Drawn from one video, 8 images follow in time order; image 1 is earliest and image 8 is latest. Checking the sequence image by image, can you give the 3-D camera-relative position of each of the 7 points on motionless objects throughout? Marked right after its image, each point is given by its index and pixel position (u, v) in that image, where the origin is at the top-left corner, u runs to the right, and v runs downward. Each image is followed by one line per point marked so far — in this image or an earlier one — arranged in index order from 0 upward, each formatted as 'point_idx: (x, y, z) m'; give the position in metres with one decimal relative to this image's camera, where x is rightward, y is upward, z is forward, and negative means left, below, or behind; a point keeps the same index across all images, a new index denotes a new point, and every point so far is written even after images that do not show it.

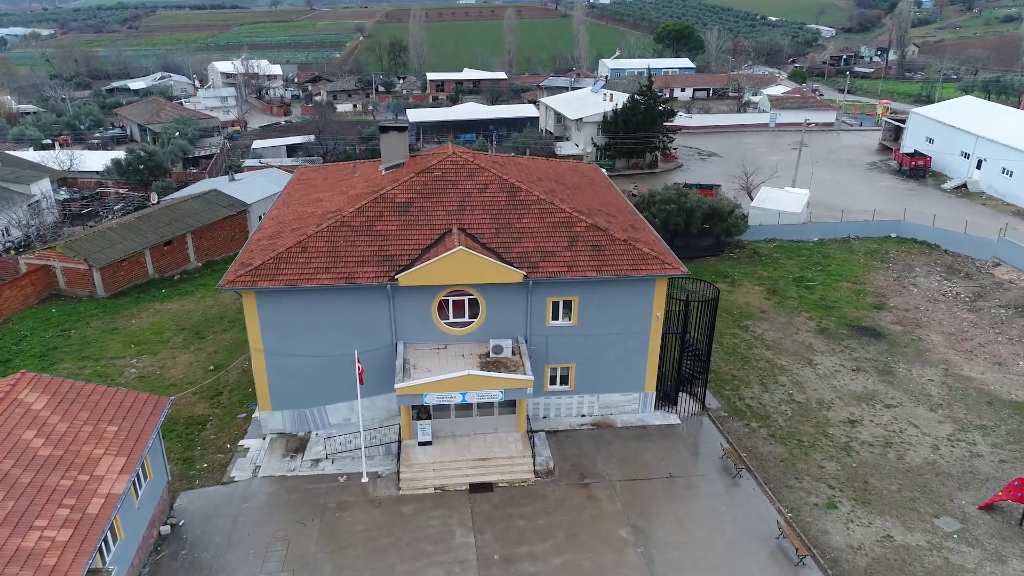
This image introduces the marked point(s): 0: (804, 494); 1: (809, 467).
0: (+7.2, -5.1, +17.9) m
1: (+7.8, -4.7, +19.1) m
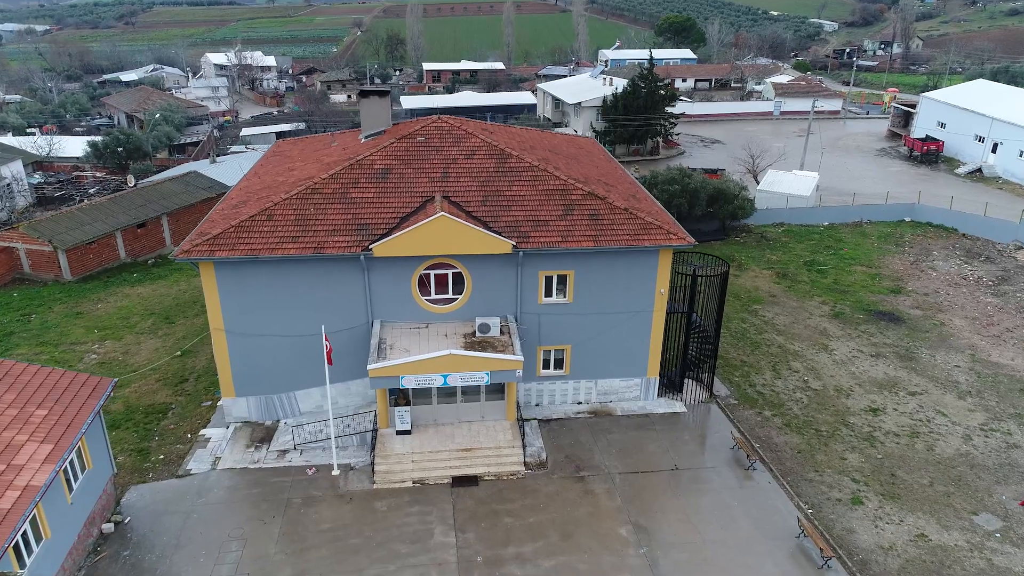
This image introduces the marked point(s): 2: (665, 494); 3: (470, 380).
0: (+6.9, -4.5, +16.0) m
1: (+7.6, -4.1, +17.2) m
2: (+3.3, -4.5, +15.7) m
3: (-0.9, -2.0, +16.0) m
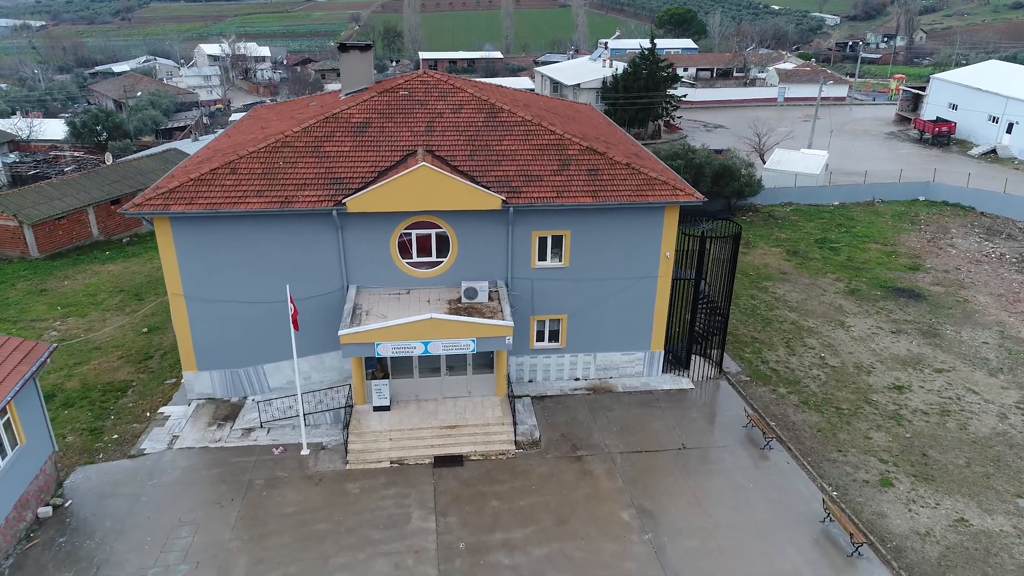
0: (+6.7, -3.6, +14.4) m
1: (+7.3, -3.2, +15.6) m
2: (+3.1, -3.6, +14.1) m
3: (-1.2, -1.2, +14.3) m
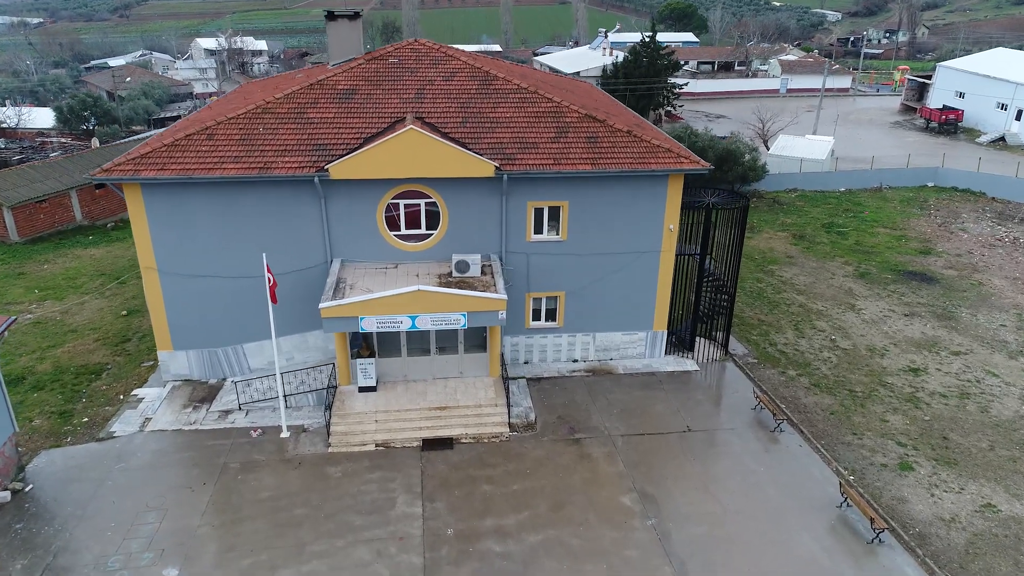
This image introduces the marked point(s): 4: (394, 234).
0: (+6.6, -3.1, +13.5) m
1: (+7.2, -2.7, +14.7) m
2: (+3.0, -3.1, +13.1) m
3: (-1.3, -0.6, +13.4) m
4: (-2.4, +1.1, +14.9) m
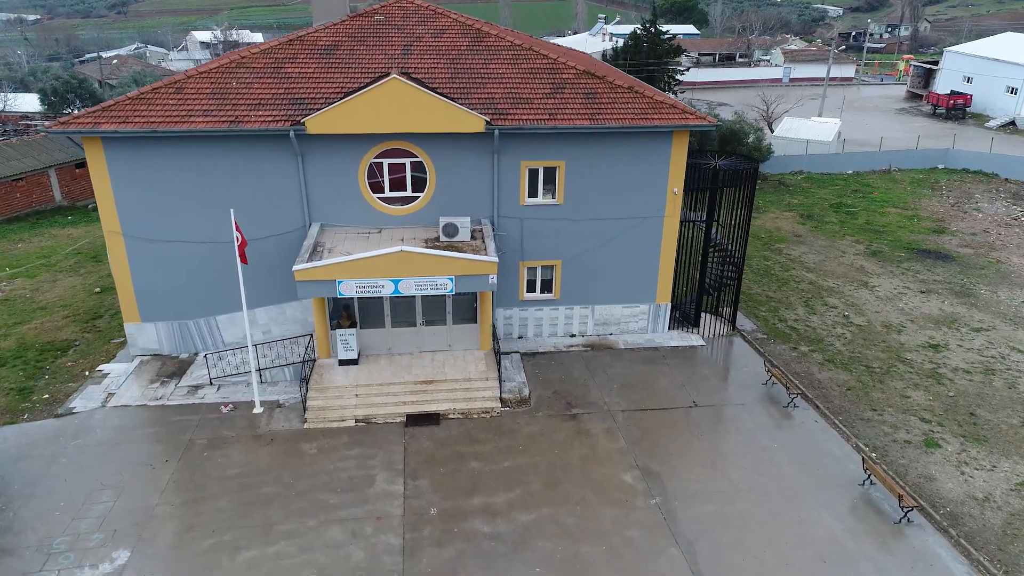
0: (+6.5, -2.4, +12.4) m
1: (+7.1, -2.0, +13.6) m
2: (+2.9, -2.4, +12.1) m
3: (-1.4, 0.0, +12.3) m
4: (-2.6, +1.8, +13.9) m
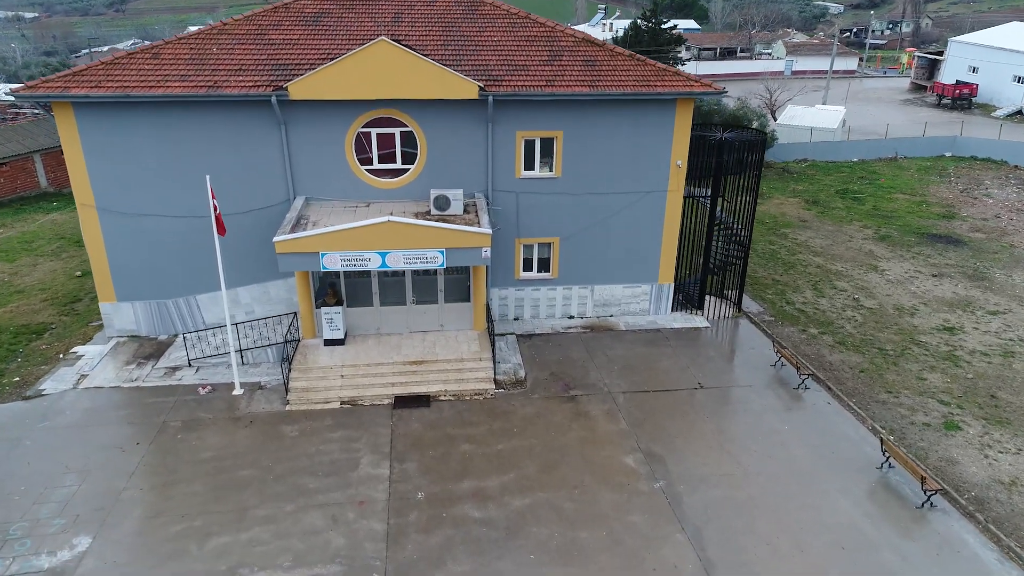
0: (+6.4, -2.0, +11.7) m
1: (+7.0, -1.6, +12.9) m
2: (+2.8, -2.0, +11.4) m
3: (-1.5, +0.4, +11.6) m
4: (-2.7, +2.2, +13.2) m
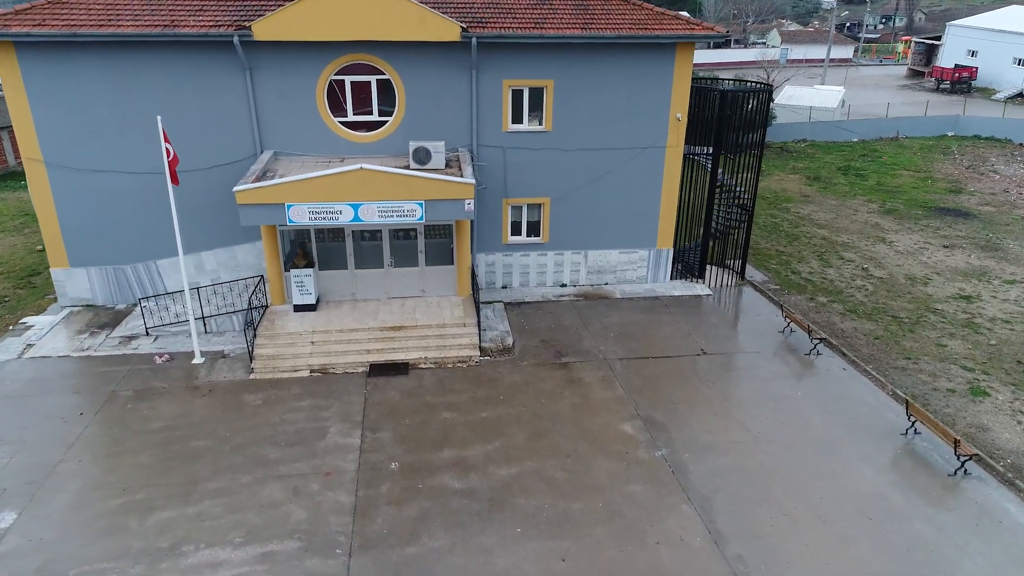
0: (+6.2, -1.3, +10.8) m
1: (+6.8, -0.9, +12.0) m
2: (+2.6, -1.4, +10.4) m
3: (-1.7, +1.1, +10.6) m
4: (-2.9, +2.8, +12.2) m
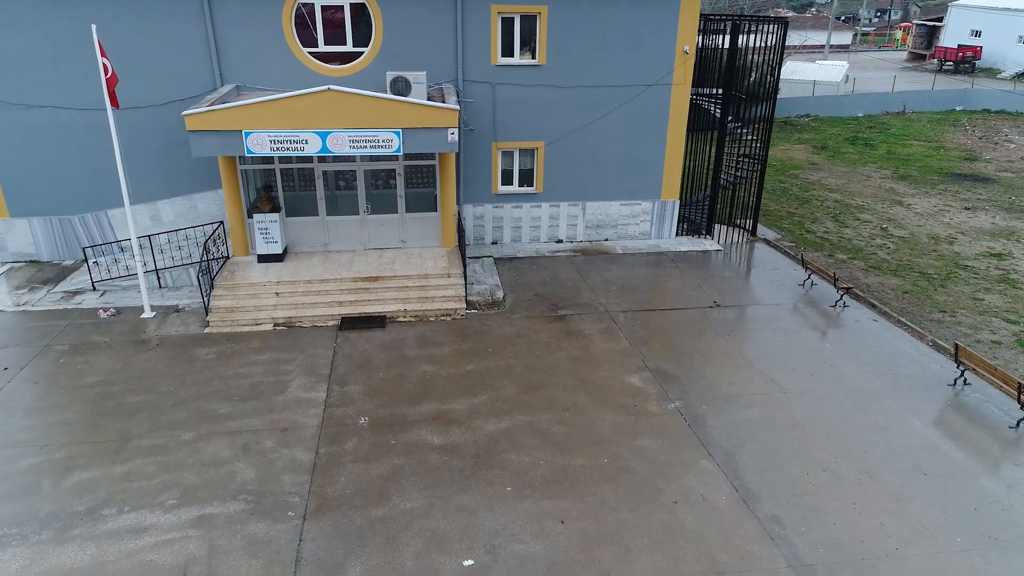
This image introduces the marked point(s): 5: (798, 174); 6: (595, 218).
0: (+6.0, -0.6, +9.6) m
1: (+6.6, -0.2, +10.8) m
2: (+2.4, -0.6, +9.2) m
3: (-1.9, +1.8, +9.4) m
4: (-3.1, +3.6, +10.9) m
5: (+7.7, +3.1, +19.6) m
6: (+1.4, +1.2, +12.6) m
